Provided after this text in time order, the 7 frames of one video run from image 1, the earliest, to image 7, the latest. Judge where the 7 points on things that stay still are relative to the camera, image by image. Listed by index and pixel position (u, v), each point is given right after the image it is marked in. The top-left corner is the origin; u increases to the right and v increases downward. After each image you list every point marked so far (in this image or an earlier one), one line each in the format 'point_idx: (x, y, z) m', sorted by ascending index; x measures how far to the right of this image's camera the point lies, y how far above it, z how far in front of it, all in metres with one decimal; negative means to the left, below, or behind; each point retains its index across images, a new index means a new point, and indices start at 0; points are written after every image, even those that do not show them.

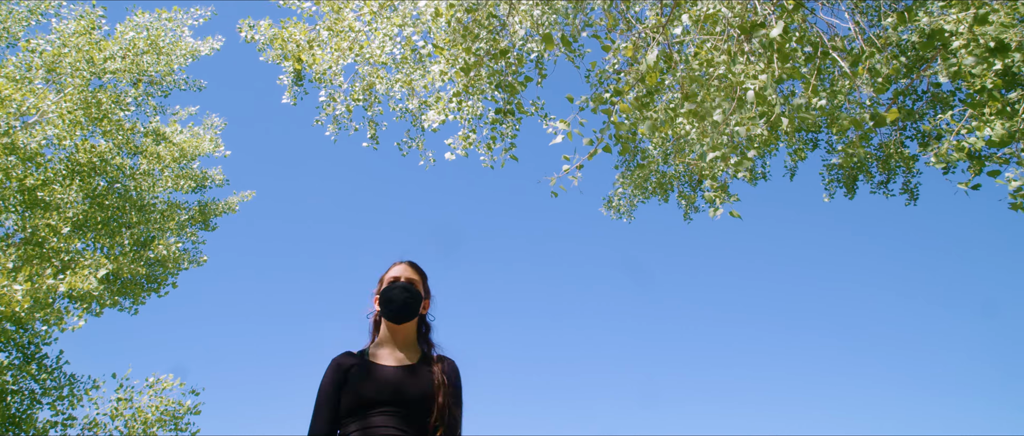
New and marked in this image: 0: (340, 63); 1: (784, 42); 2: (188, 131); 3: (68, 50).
0: (-2.2, +2.0, +7.4) m
1: (+1.5, +0.9, +3.1) m
2: (-8.0, +2.2, +14.1) m
3: (-8.3, +3.1, +10.7) m
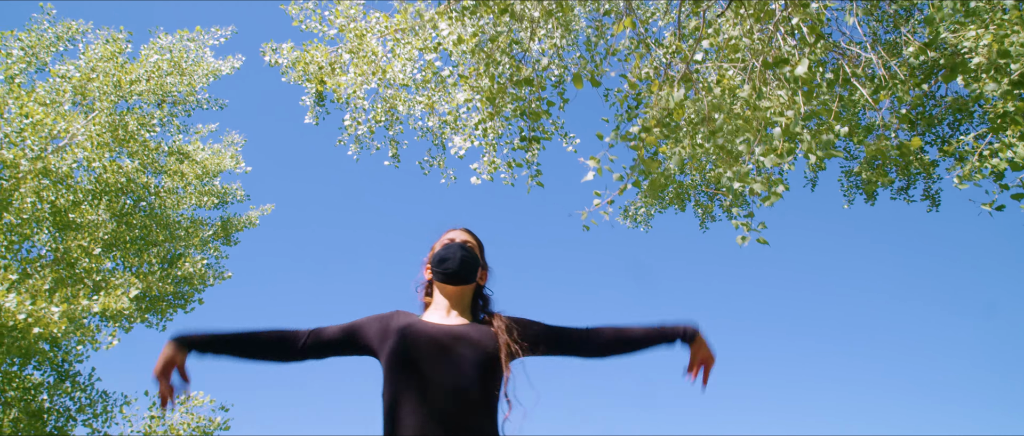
0: (-2.0, +1.7, +7.6) m
1: (+1.7, +0.8, +3.2) m
2: (-7.6, +1.8, +14.3) m
3: (-8.0, +2.8, +11.0) m
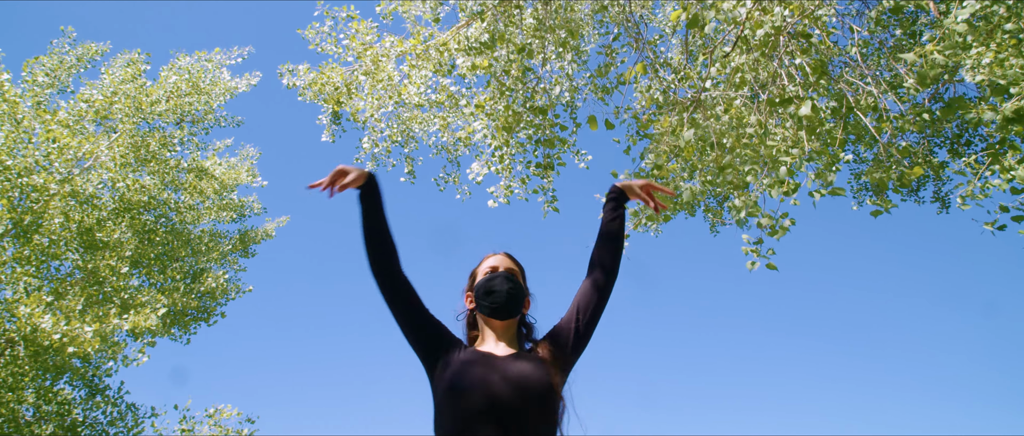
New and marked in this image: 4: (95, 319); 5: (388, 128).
0: (-1.8, +1.5, +7.8) m
1: (+1.8, +0.6, +3.4) m
2: (-7.4, +1.4, +14.7) m
3: (-7.9, +2.4, +11.3) m
4: (-6.7, -1.6, +9.2) m
5: (-1.7, +1.3, +8.0) m
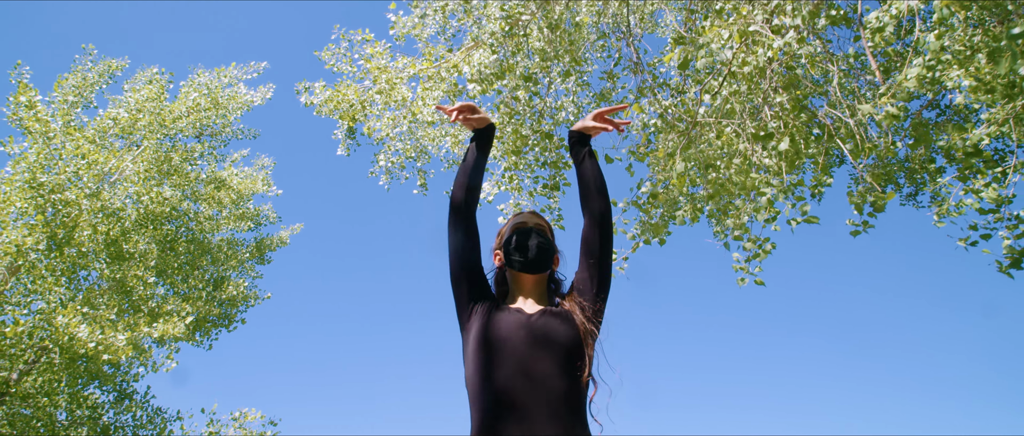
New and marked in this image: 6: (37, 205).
0: (-1.7, +1.3, +8.2) m
1: (+1.8, +0.5, +3.7) m
2: (-7.2, +1.2, +15.1) m
3: (-7.7, +2.2, +11.8) m
4: (-6.6, -1.9, +9.7) m
5: (-1.6, +1.1, +8.4) m
6: (-8.0, +0.2, +9.6) m
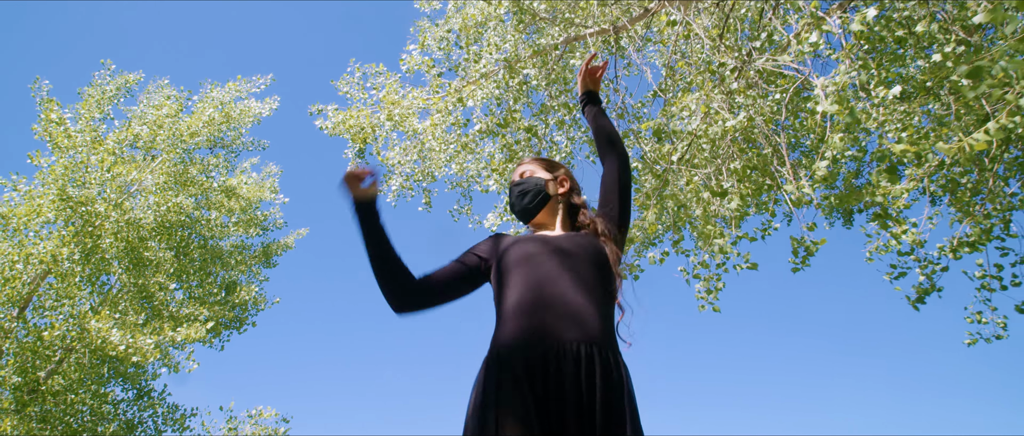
0: (-1.7, +1.1, +9.0) m
1: (+1.9, +0.1, +4.6) m
2: (-7.3, +1.0, +15.9) m
3: (-7.8, +2.0, +12.5) m
4: (-6.7, -2.1, +10.4) m
5: (-1.6, +0.8, +9.2) m
6: (-8.1, 0.0, +10.3) m
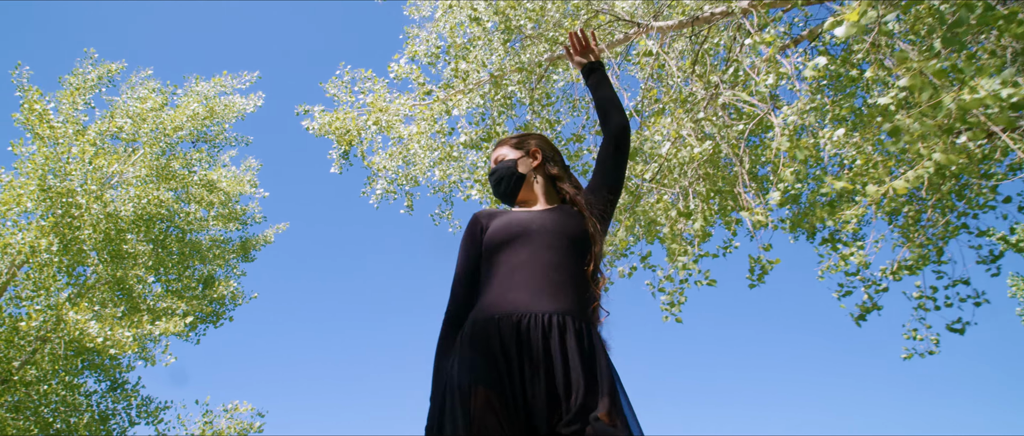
0: (-2.0, +1.0, +9.2) m
1: (+1.7, 0.0, +5.0) m
2: (-7.8, +1.2, +15.9) m
3: (-8.2, +2.1, +12.6) m
4: (-7.1, -2.0, +10.5) m
5: (-1.9, +0.8, +9.4) m
6: (-8.5, +0.2, +10.3) m
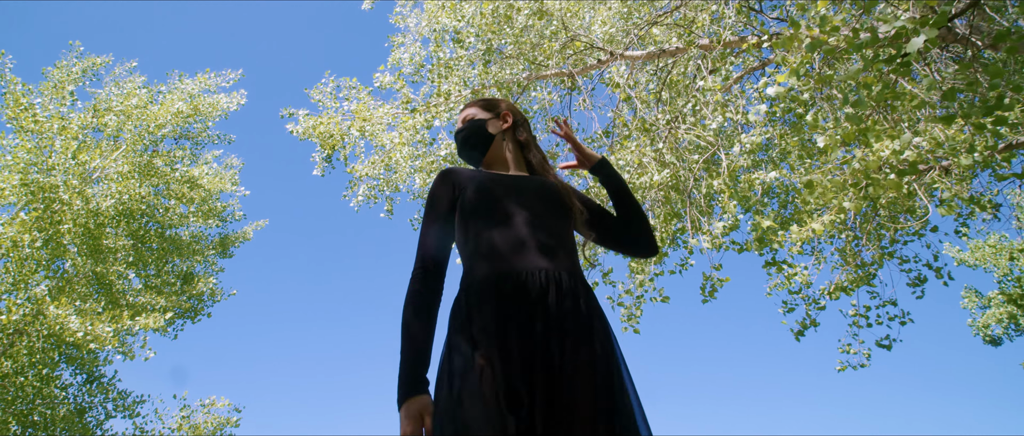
0: (-2.4, +0.9, +9.6) m
1: (+1.5, -0.2, +5.4) m
2: (-8.4, +1.3, +16.0) m
3: (-8.6, +2.3, +12.7) m
4: (-7.6, -1.9, +10.6) m
5: (-2.3, +0.7, +9.7) m
6: (-8.9, +0.3, +10.4) m
